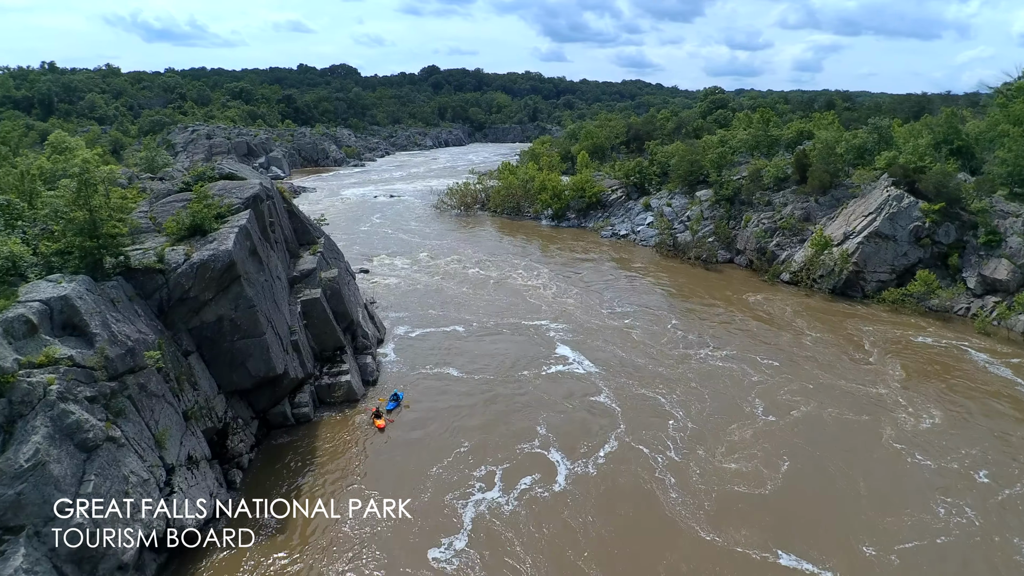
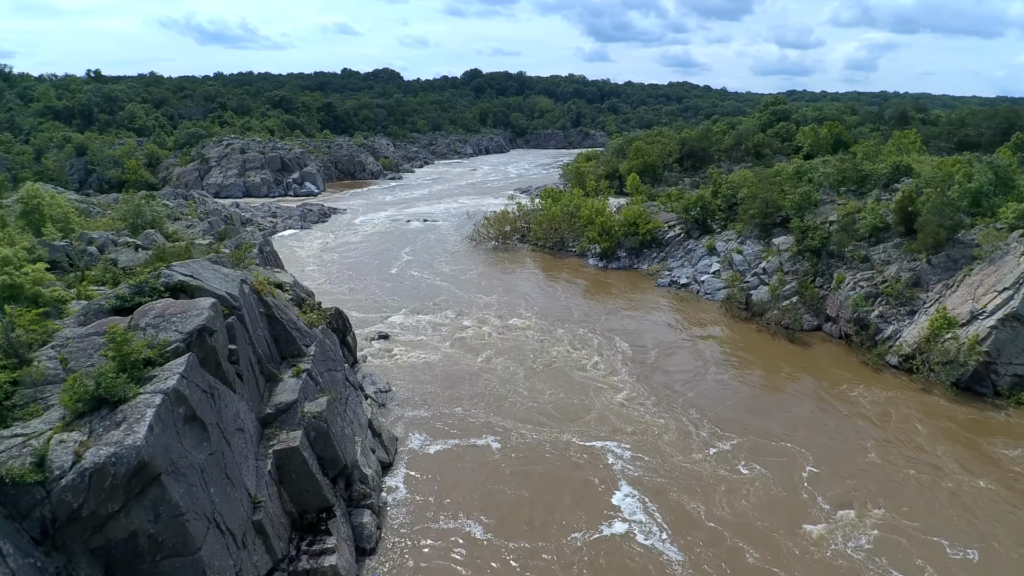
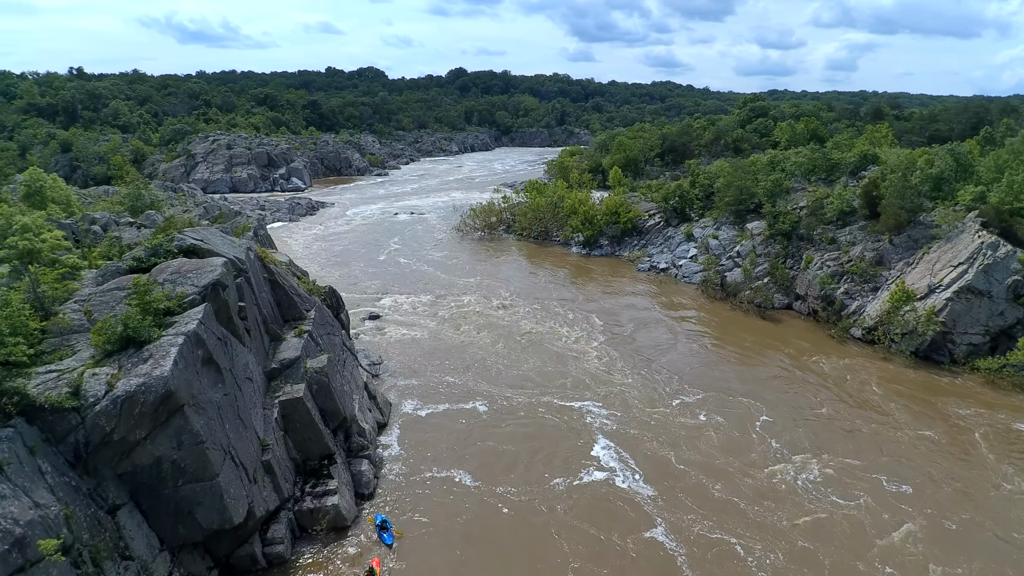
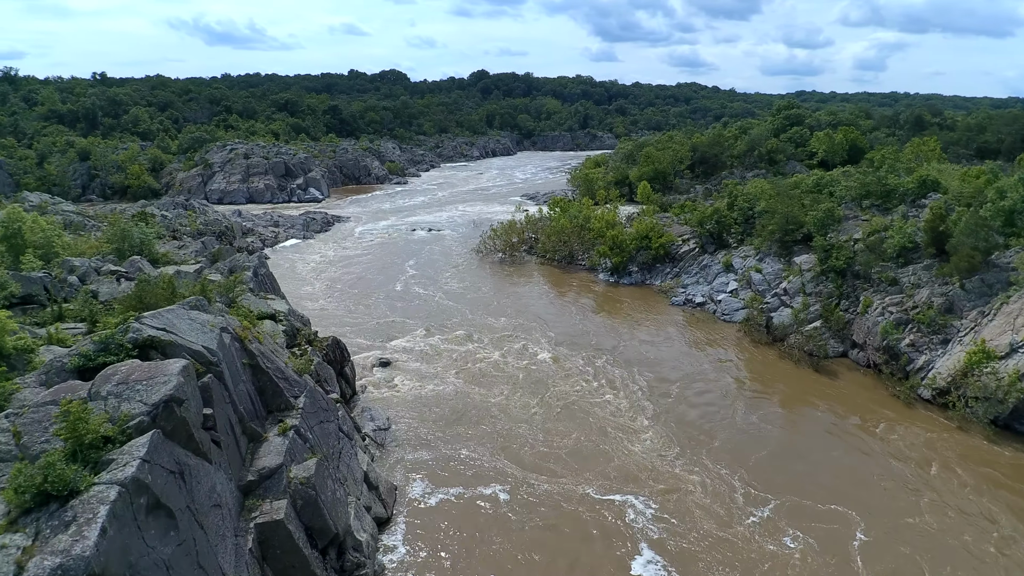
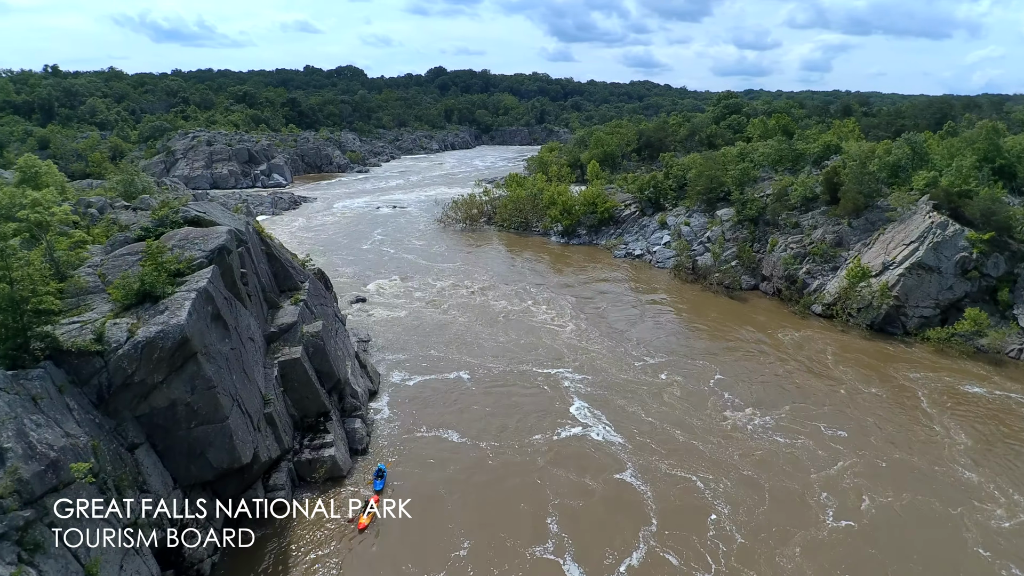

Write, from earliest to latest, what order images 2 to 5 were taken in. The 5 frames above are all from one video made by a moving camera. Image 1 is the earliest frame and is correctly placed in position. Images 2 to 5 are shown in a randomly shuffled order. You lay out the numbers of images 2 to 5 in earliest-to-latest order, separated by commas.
5, 3, 2, 4
